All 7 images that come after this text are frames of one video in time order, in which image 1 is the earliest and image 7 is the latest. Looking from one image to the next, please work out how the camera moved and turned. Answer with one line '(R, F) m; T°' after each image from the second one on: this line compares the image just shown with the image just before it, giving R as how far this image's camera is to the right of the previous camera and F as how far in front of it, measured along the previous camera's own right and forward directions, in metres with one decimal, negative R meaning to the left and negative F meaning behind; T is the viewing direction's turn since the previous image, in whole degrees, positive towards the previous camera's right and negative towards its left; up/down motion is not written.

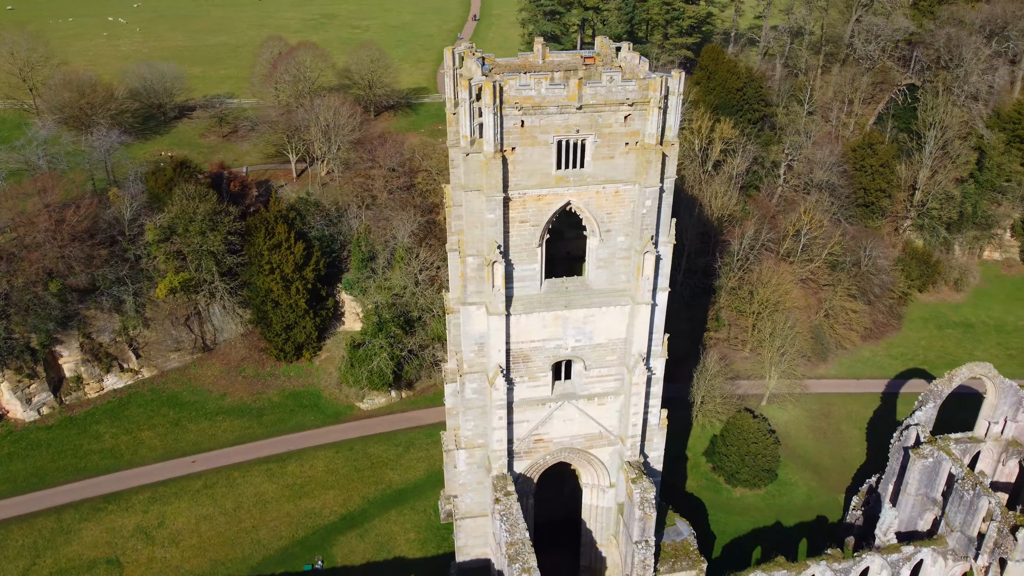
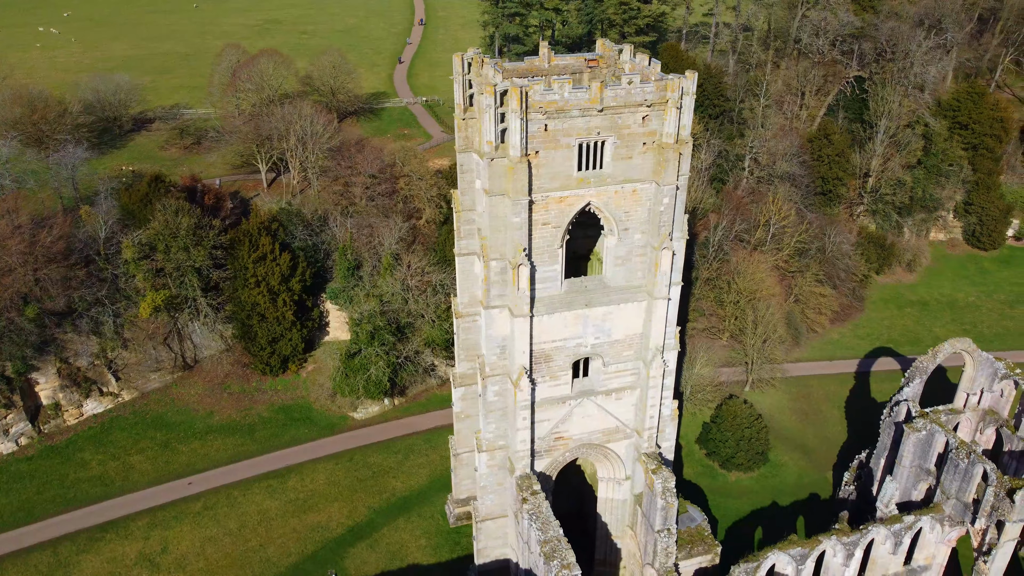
(-2.9, -0.2) m; +5°
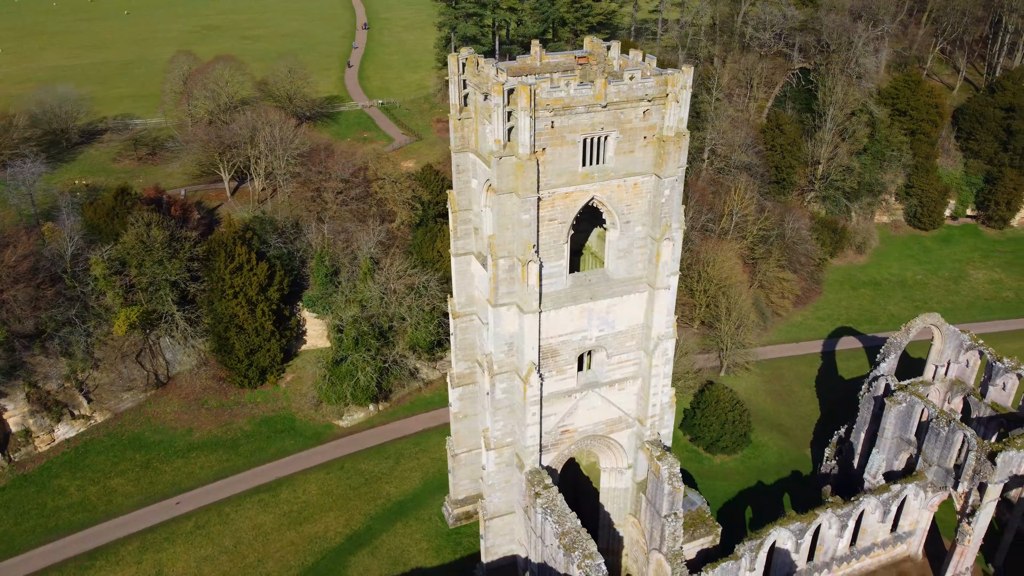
(-2.4, -0.1) m; +5°
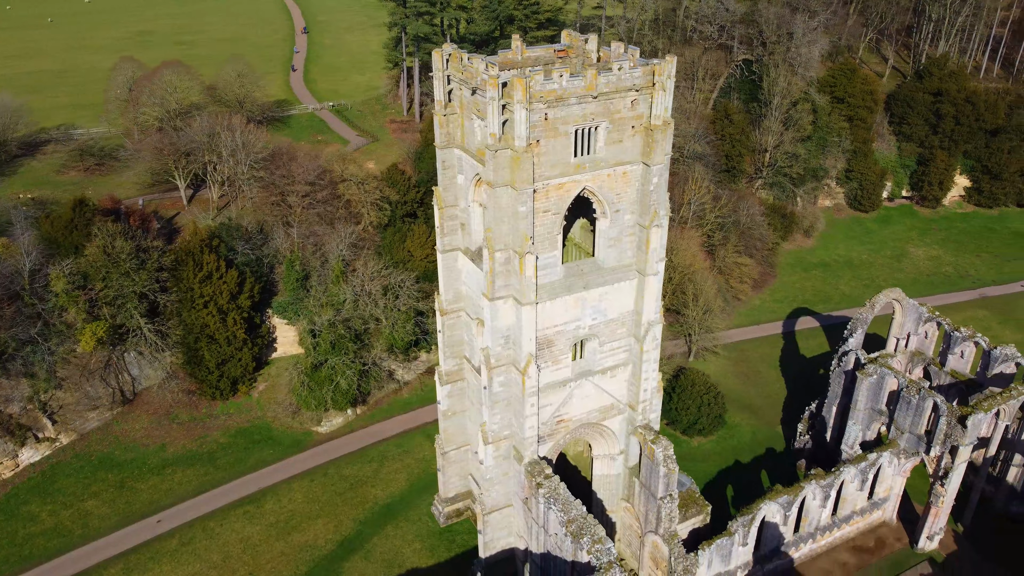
(-2.0, -0.1) m; +5°
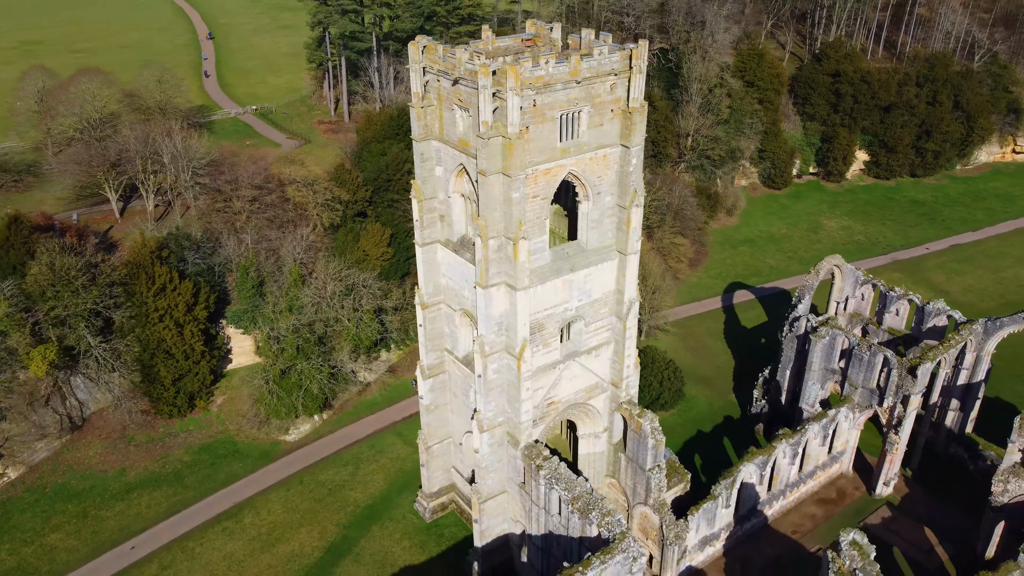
(-3.1, -0.1) m; +7°
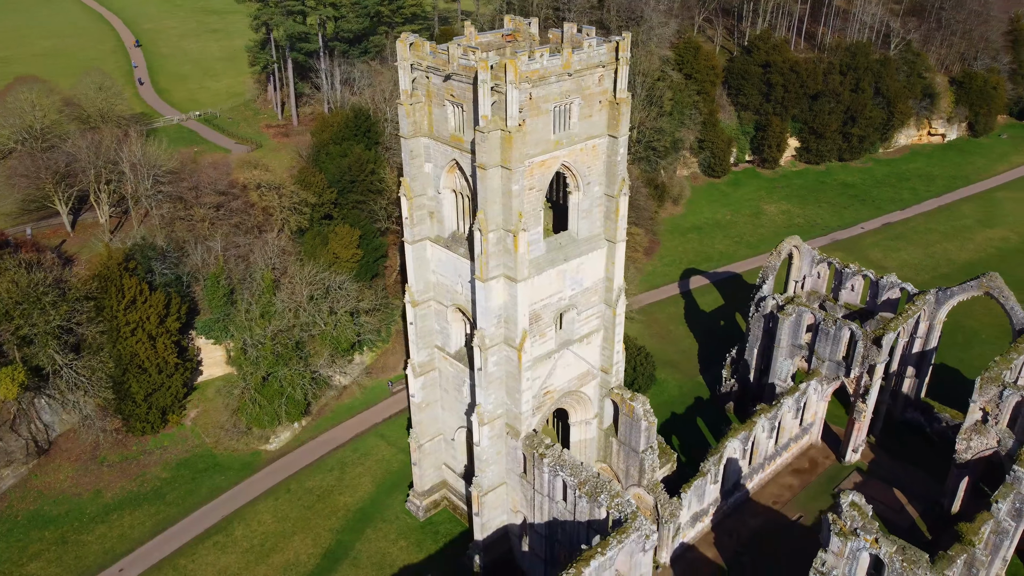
(-2.5, -0.2) m; +5°
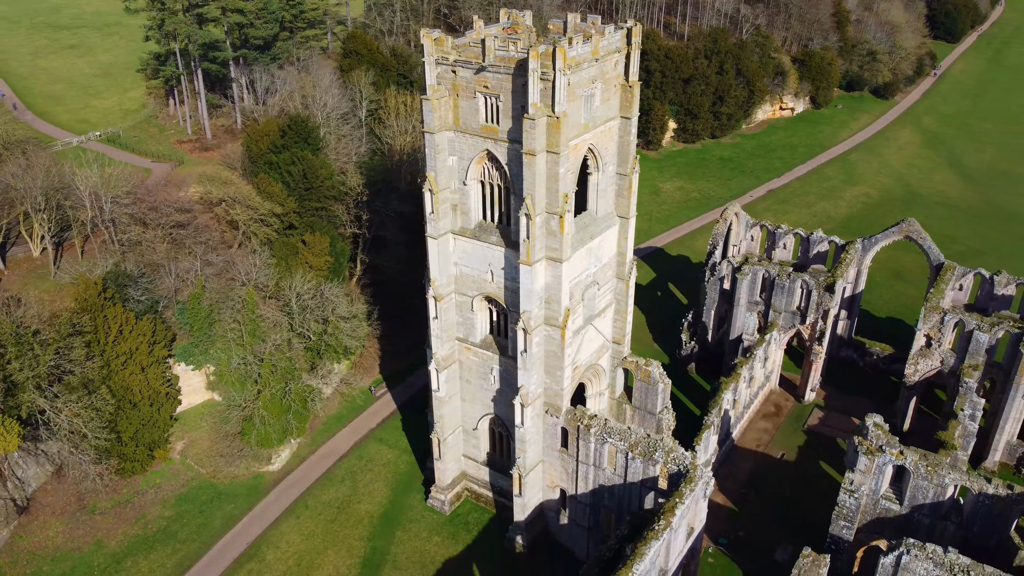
(-7.1, -0.2) m; +12°
